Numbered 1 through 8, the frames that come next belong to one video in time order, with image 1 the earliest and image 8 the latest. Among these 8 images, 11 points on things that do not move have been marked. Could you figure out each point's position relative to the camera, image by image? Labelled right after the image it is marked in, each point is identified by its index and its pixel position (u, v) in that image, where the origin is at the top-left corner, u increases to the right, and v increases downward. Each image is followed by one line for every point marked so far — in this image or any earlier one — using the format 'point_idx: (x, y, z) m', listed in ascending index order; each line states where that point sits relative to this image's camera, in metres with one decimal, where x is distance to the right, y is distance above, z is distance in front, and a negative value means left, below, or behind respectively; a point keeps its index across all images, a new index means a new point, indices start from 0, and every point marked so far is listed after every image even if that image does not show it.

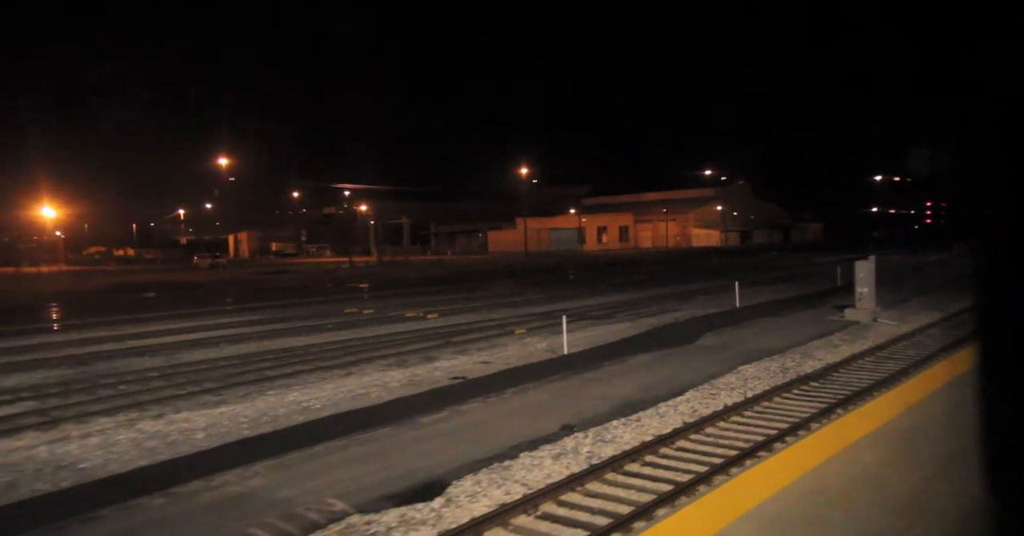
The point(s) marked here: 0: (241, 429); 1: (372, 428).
0: (-3.5, -2.1, +9.6) m
1: (-1.8, -2.1, +9.6) m
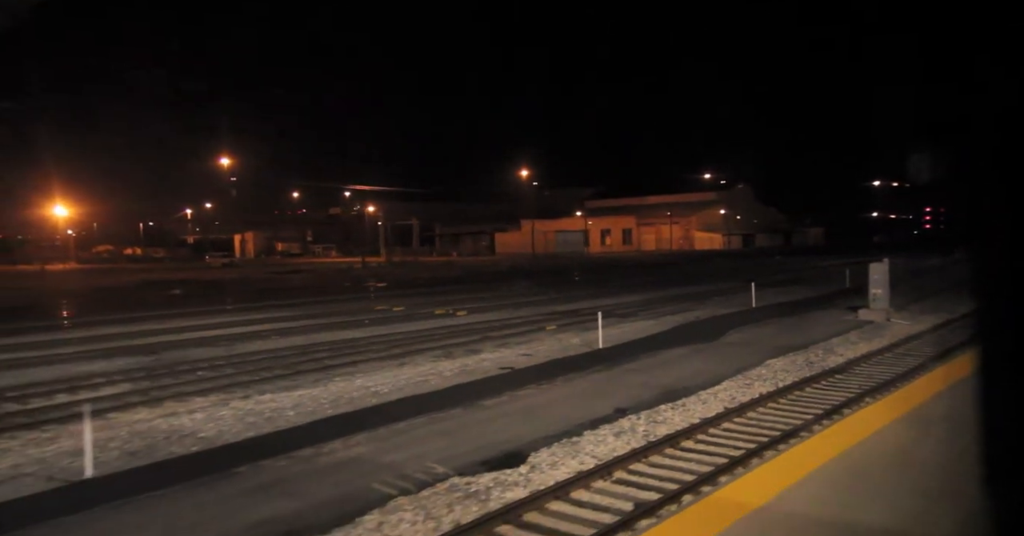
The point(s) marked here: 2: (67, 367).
0: (-2.6, -2.0, +10.5) m
1: (-1.0, -2.0, +10.5) m
2: (-8.4, -1.9, +13.8) m
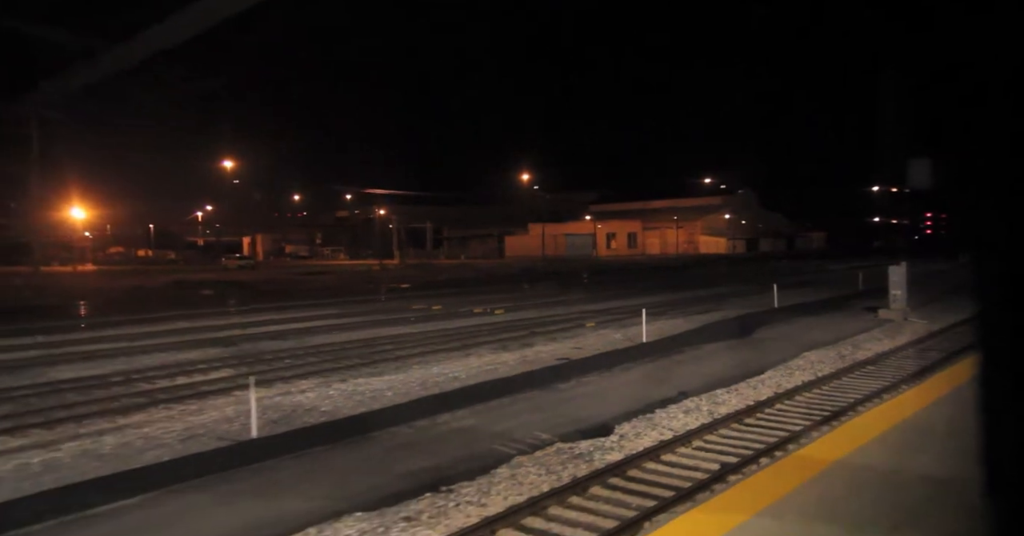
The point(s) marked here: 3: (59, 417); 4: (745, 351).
0: (-1.5, -1.9, +11.7) m
1: (+0.2, -2.0, +11.6) m
2: (-7.2, -1.8, +15.0) m
3: (-5.6, -1.9, +9.1) m
4: (+5.5, -2.0, +17.0) m
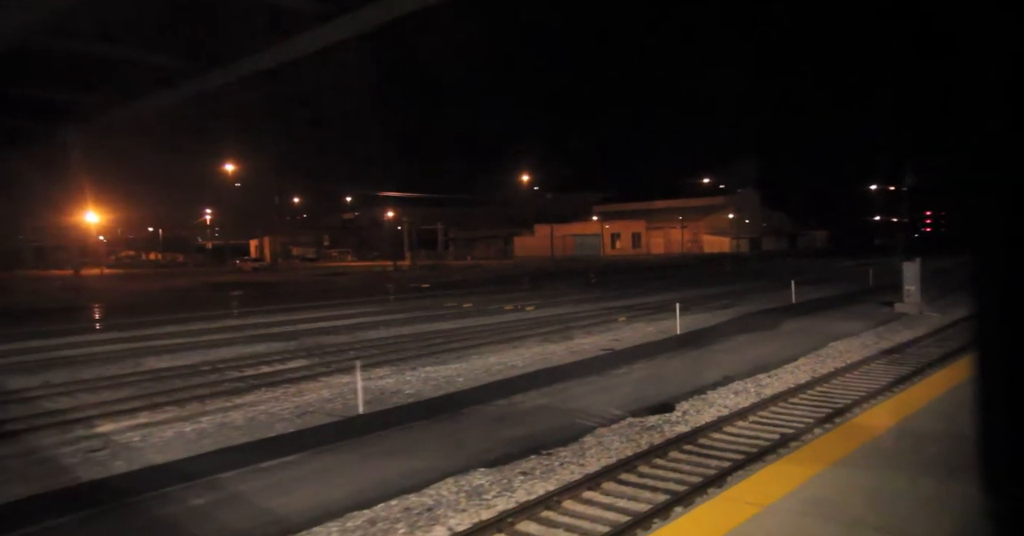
0: (-0.4, -1.9, +12.7) m
1: (+1.2, -1.9, +12.7) m
2: (-6.2, -1.8, +16.0) m
3: (-4.6, -1.8, +10.1) m
4: (+6.5, -1.8, +17.9) m
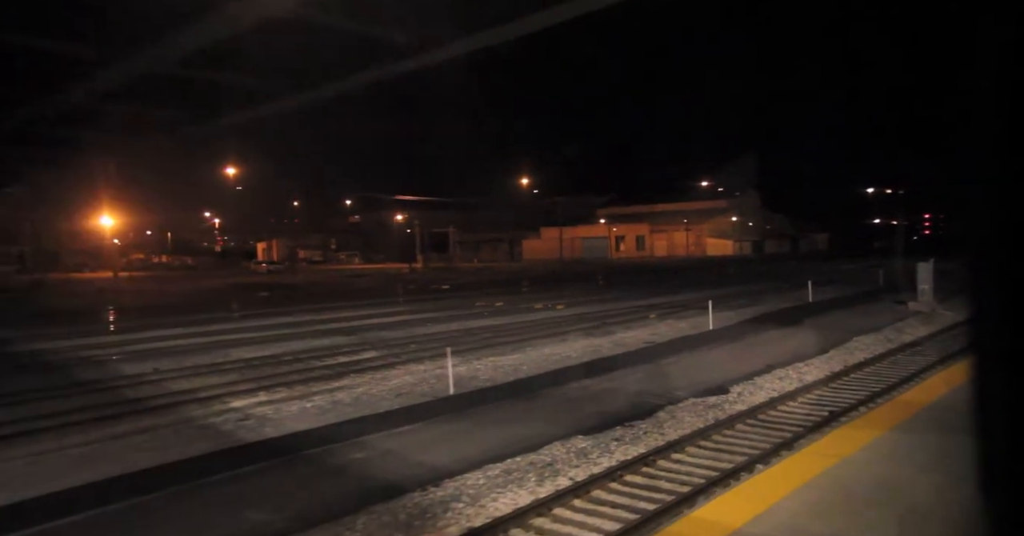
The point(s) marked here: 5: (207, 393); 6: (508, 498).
0: (+0.7, -1.8, +13.8) m
1: (+2.3, -1.8, +13.7) m
2: (-5.0, -1.7, +17.1) m
3: (-3.5, -1.8, +11.3) m
4: (+7.6, -1.8, +19.0) m
5: (-4.4, -1.8, +10.5) m
6: (0.0, -2.0, +6.3) m
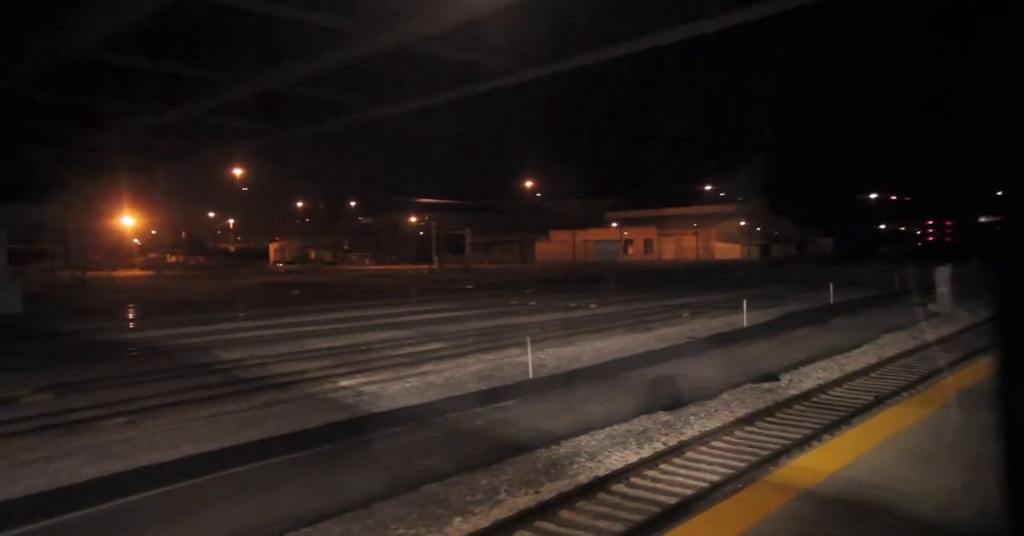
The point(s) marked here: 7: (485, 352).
0: (+1.9, -1.8, +14.9) m
1: (+3.5, -1.8, +14.8) m
2: (-3.8, -1.7, +18.3) m
3: (-2.3, -1.7, +12.4) m
4: (+8.9, -1.8, +20.0) m
5: (-3.2, -1.7, +11.7) m
6: (+1.1, -1.9, +7.4) m
7: (-0.6, -1.7, +14.3) m
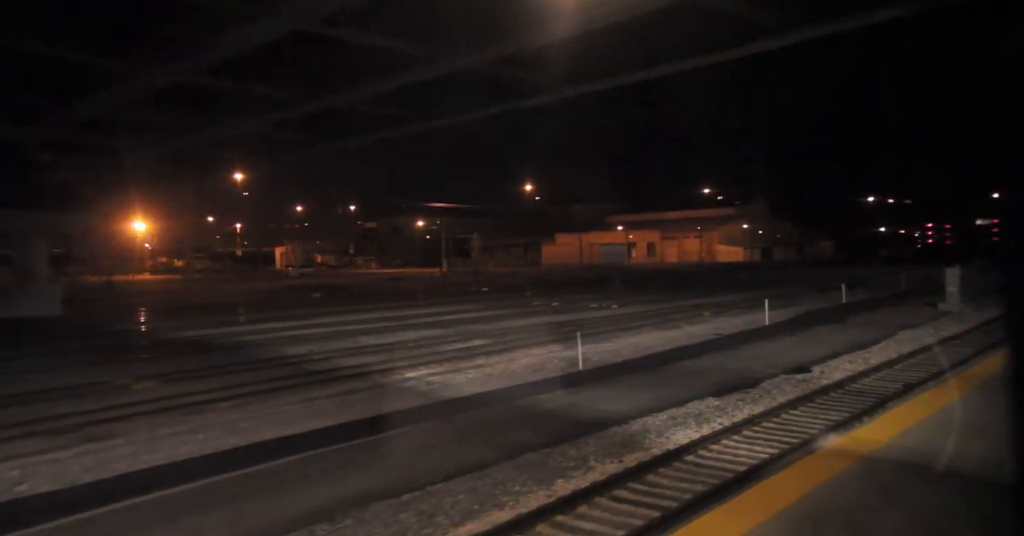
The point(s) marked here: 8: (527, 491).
0: (+2.8, -1.8, +15.7) m
1: (+4.4, -1.8, +15.6) m
2: (-2.9, -1.7, +19.2) m
3: (-1.4, -1.7, +13.3) m
4: (+9.8, -1.8, +20.8) m
5: (-2.3, -1.7, +12.6) m
6: (+2.0, -1.9, +8.2) m
7: (+0.3, -1.7, +15.1) m
8: (+0.1, -1.9, +6.1) m
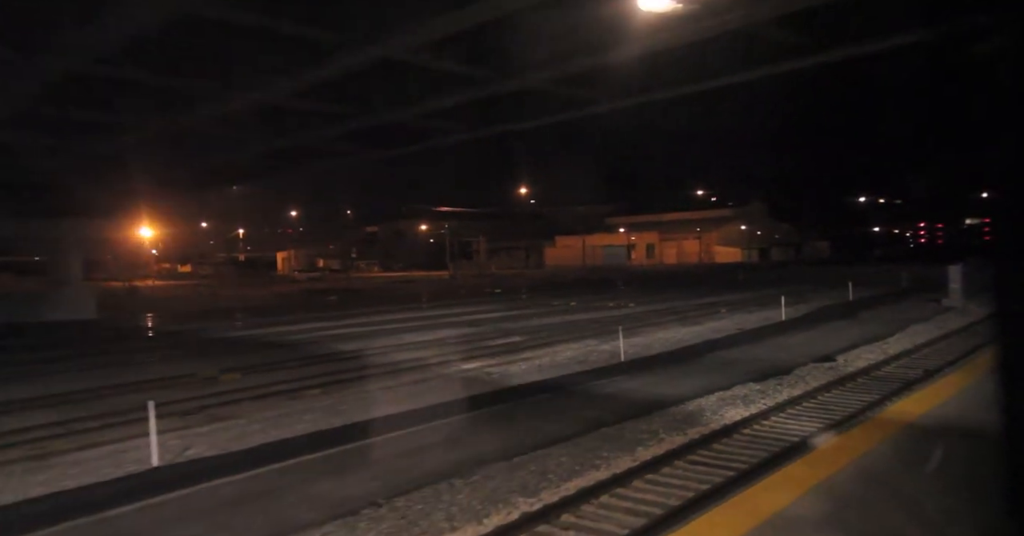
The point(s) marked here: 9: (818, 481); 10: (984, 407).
0: (+3.6, -1.7, +16.6) m
1: (+5.2, -1.7, +16.5) m
2: (-2.0, -1.7, +20.1) m
3: (-0.6, -1.7, +14.1) m
4: (+10.7, -1.7, +21.7) m
5: (-1.5, -1.7, +13.5) m
6: (+2.8, -1.8, +9.1) m
7: (+1.1, -1.7, +16.0) m
8: (+1.0, -1.8, +7.0) m
9: (+2.8, -1.9, +6.6) m
10: (+6.5, -1.8, +9.8) m
